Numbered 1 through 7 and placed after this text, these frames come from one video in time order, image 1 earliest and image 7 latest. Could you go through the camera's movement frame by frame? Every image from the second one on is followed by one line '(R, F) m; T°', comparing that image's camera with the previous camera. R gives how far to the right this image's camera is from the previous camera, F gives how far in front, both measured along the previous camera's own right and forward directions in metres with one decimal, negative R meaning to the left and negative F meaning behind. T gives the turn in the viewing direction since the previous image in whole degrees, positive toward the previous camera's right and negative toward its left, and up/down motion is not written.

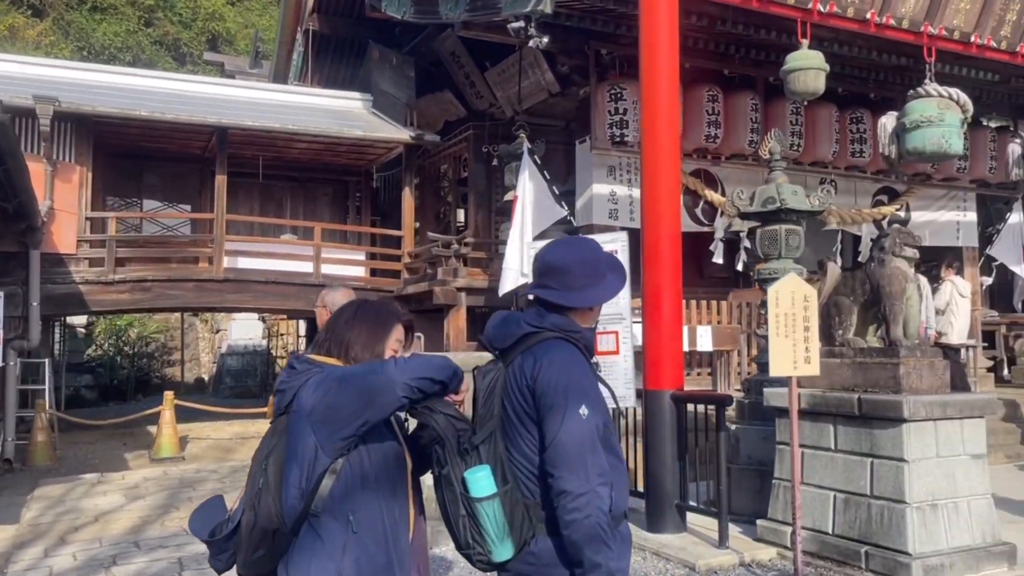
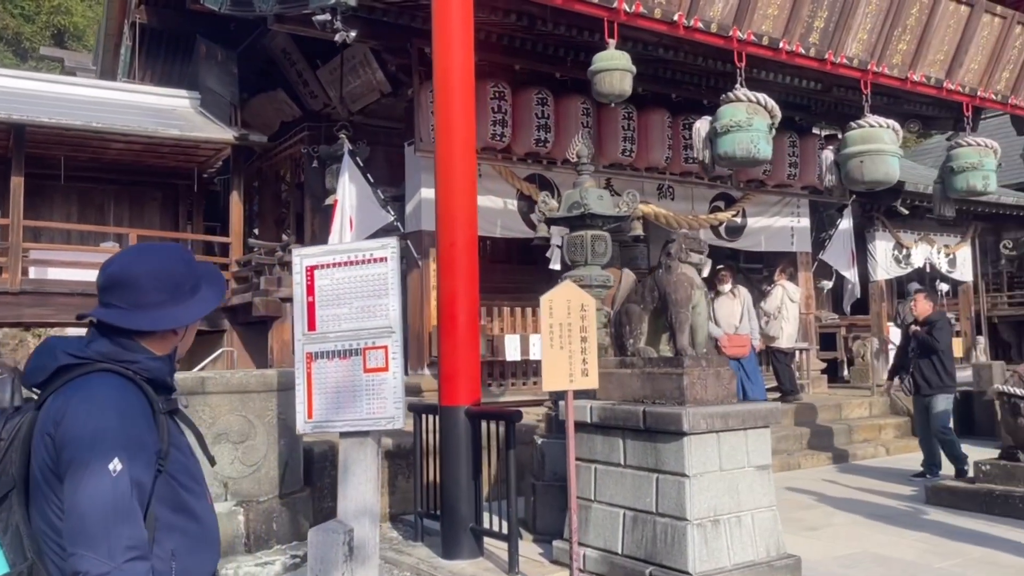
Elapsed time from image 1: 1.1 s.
(+0.6, +0.3) m; +8°
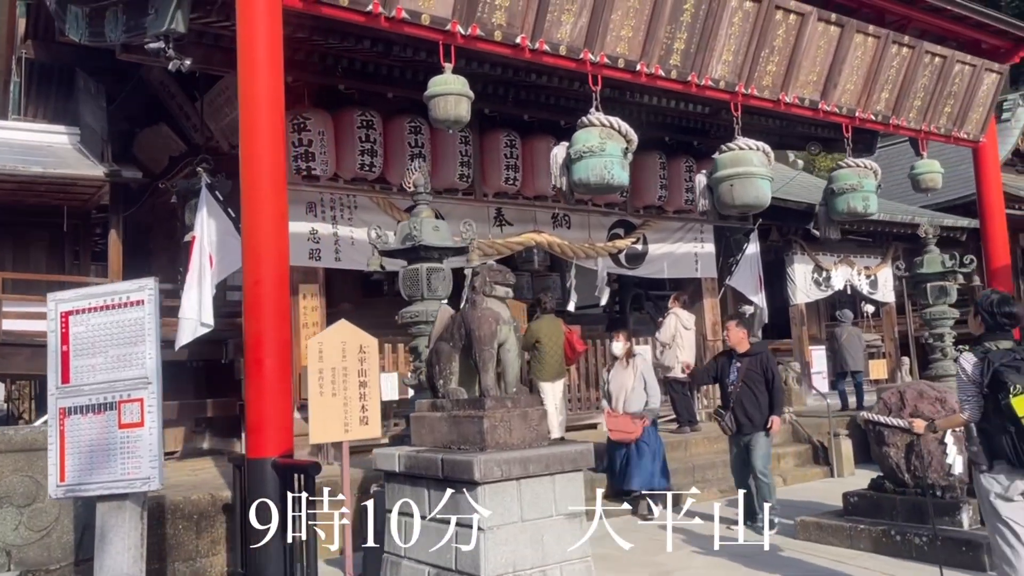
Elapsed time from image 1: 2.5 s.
(+0.8, +0.3) m; +2°
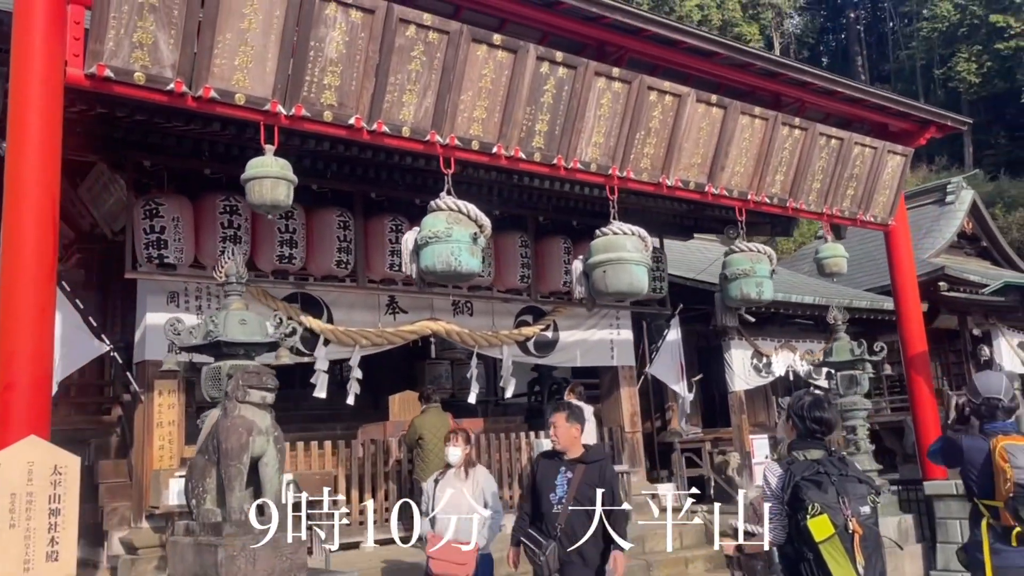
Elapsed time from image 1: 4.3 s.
(+1.0, +0.4) m; +1°
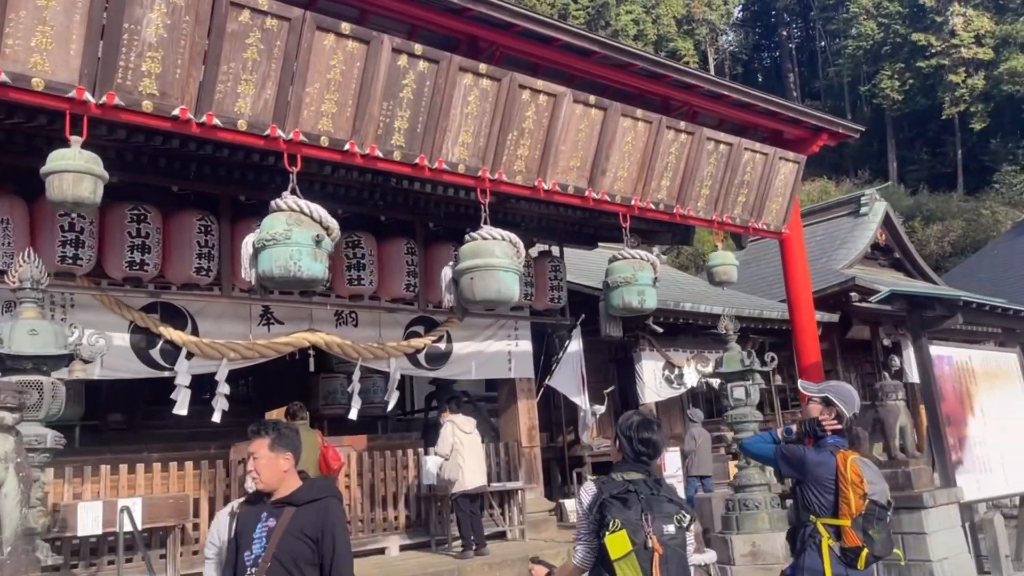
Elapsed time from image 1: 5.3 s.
(+0.6, +0.4) m; +4°
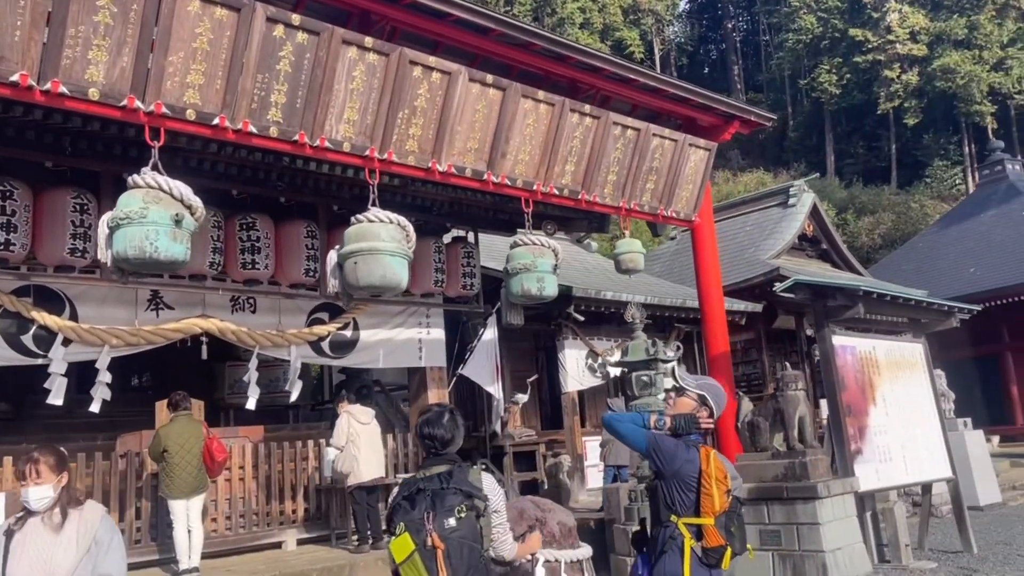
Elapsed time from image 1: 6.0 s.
(+0.4, +0.2) m; +3°
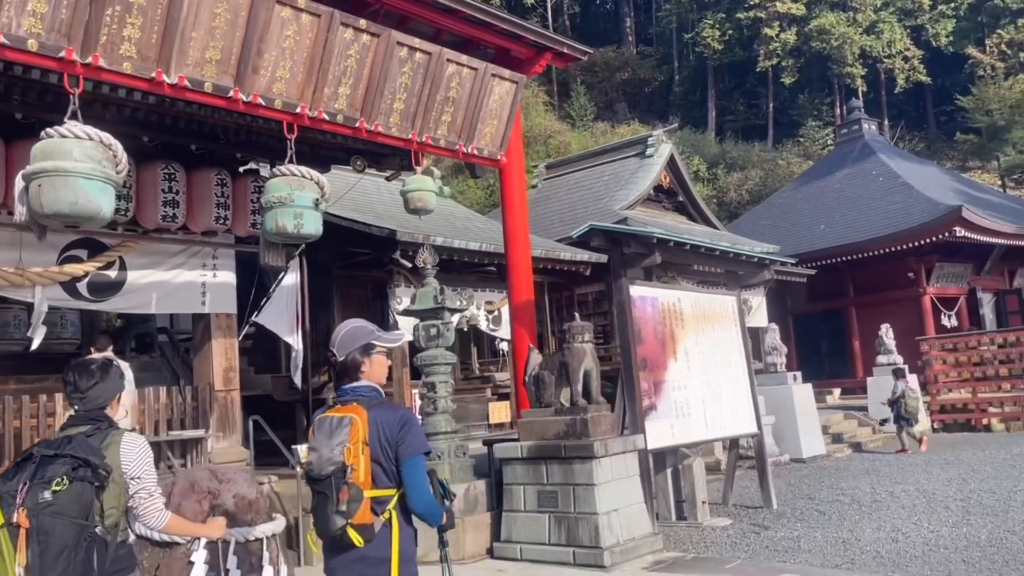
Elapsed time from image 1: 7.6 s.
(+1.0, +0.6) m; +7°
